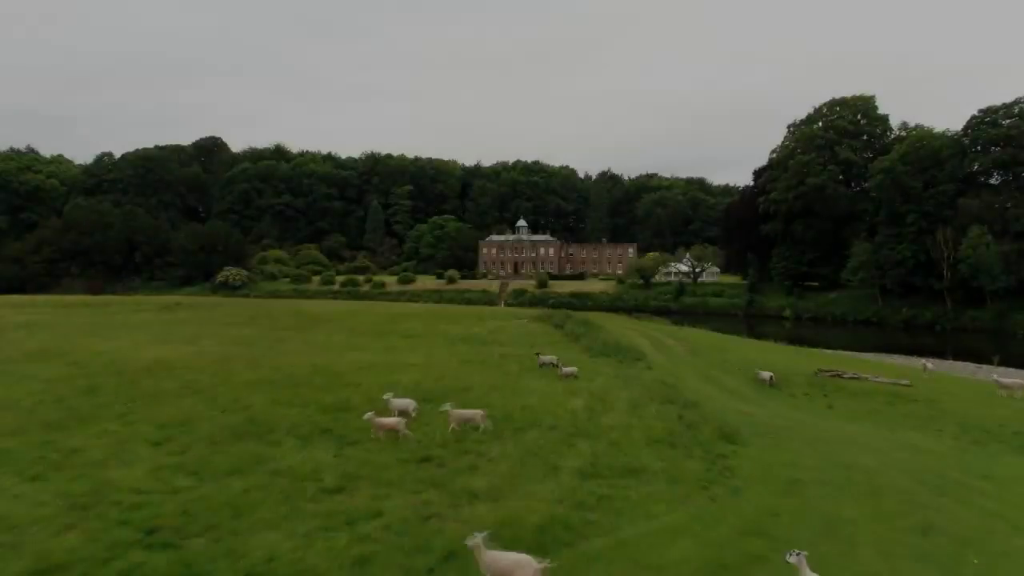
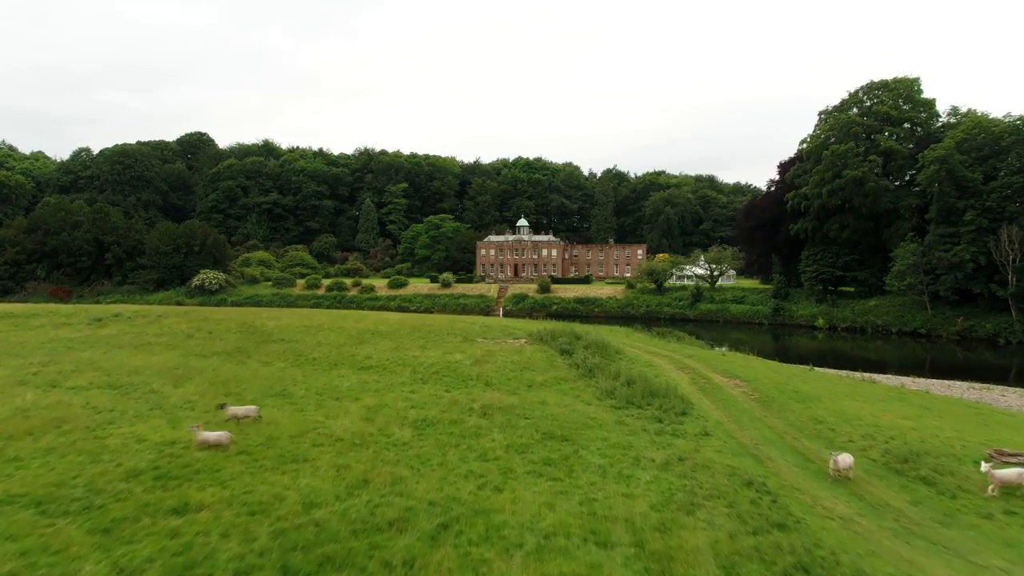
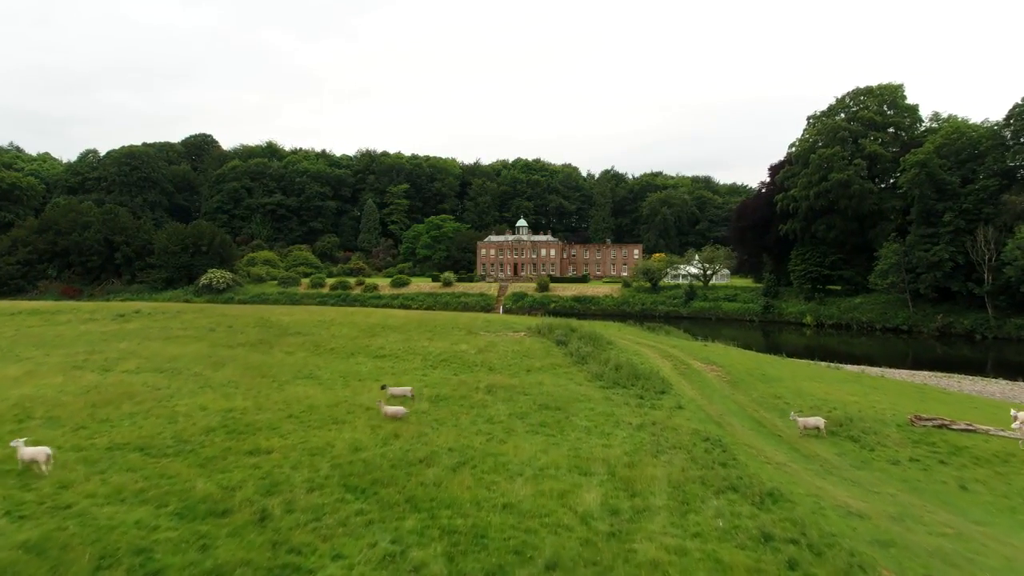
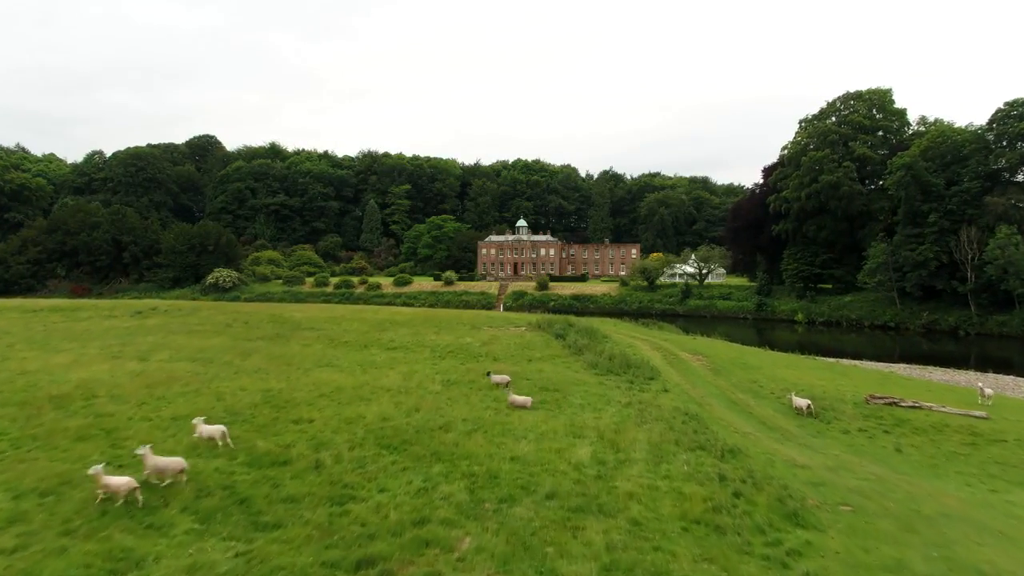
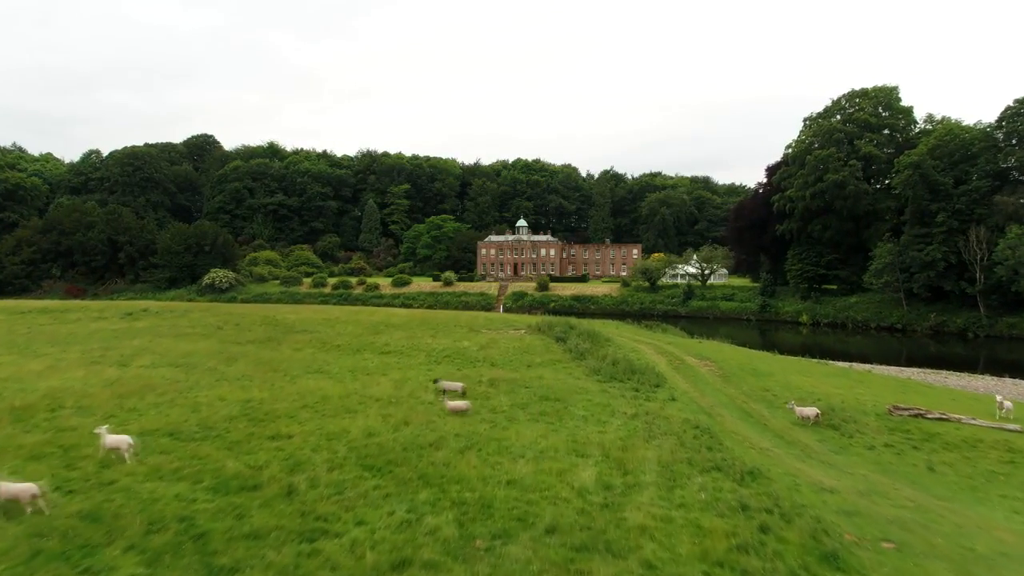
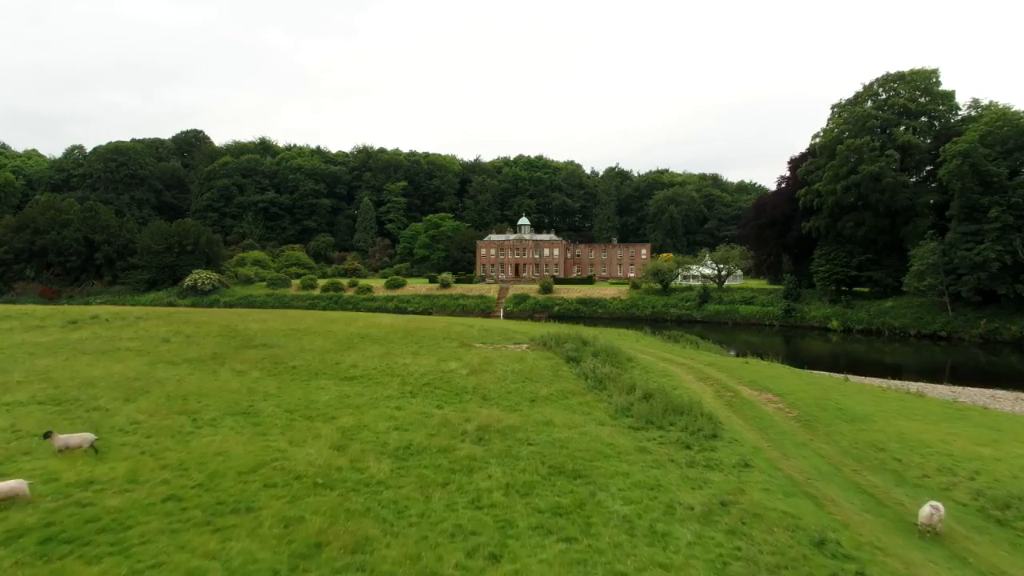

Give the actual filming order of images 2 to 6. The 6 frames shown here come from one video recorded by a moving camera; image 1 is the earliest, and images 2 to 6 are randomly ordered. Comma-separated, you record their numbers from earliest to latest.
4, 5, 3, 2, 6
